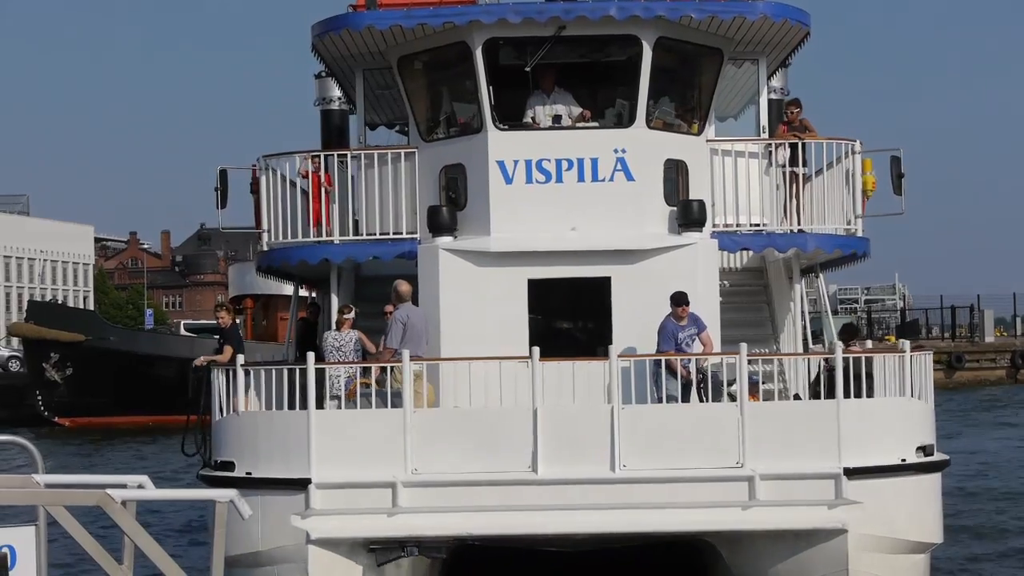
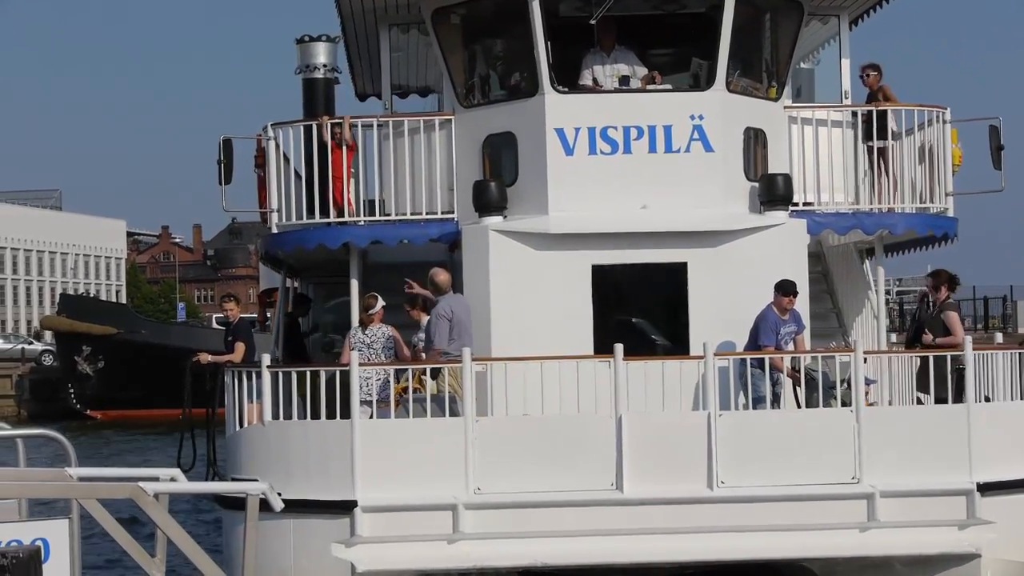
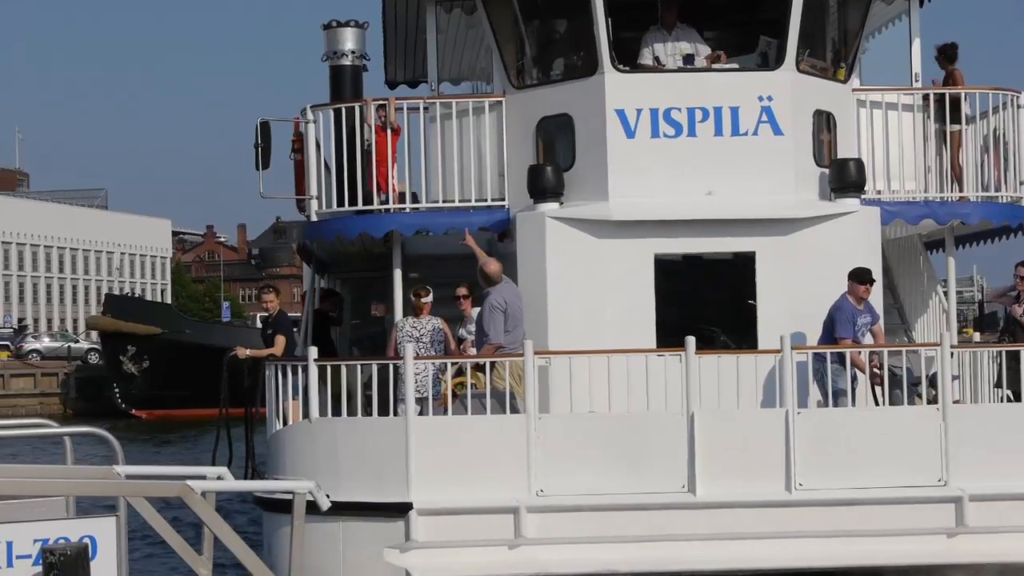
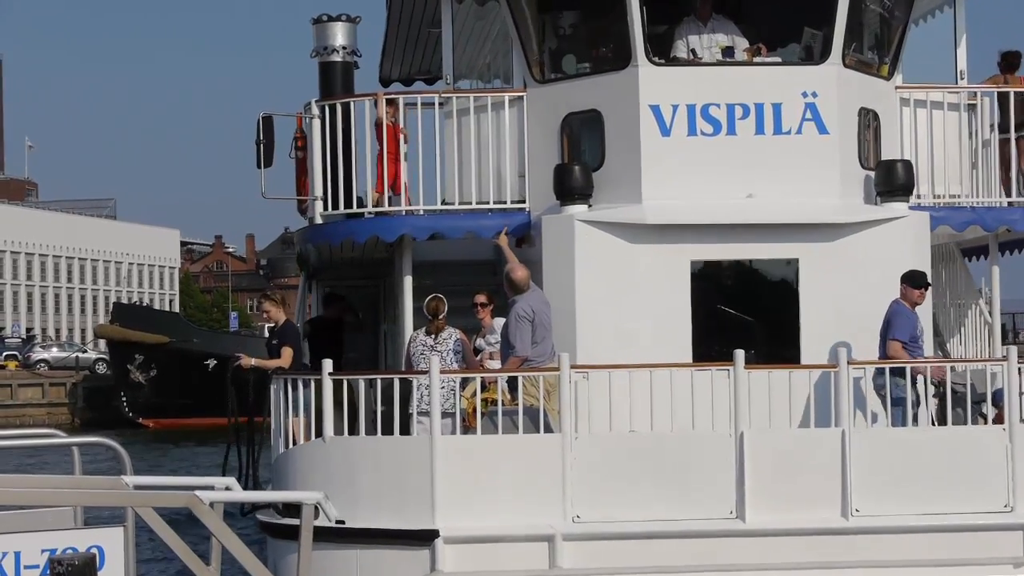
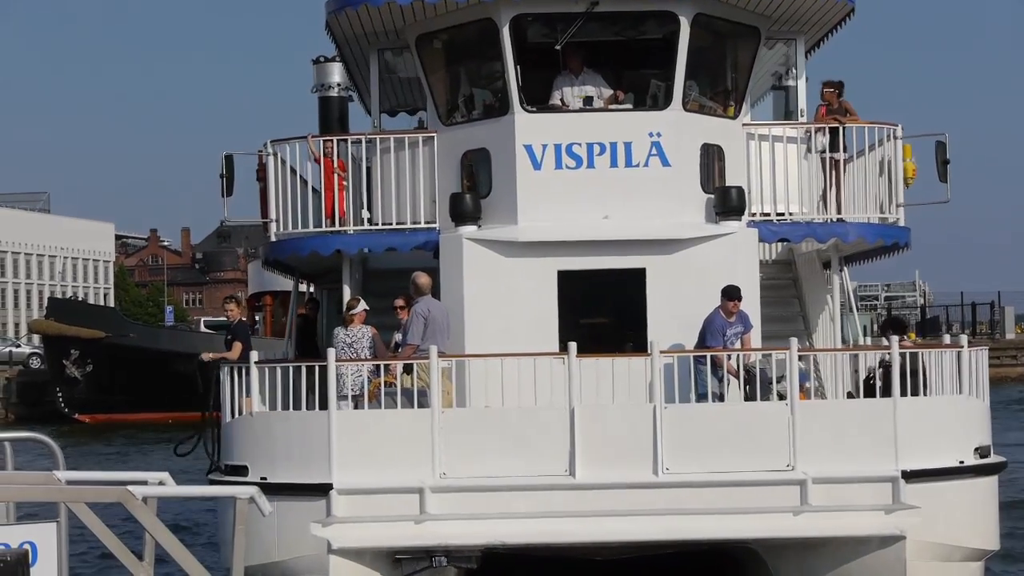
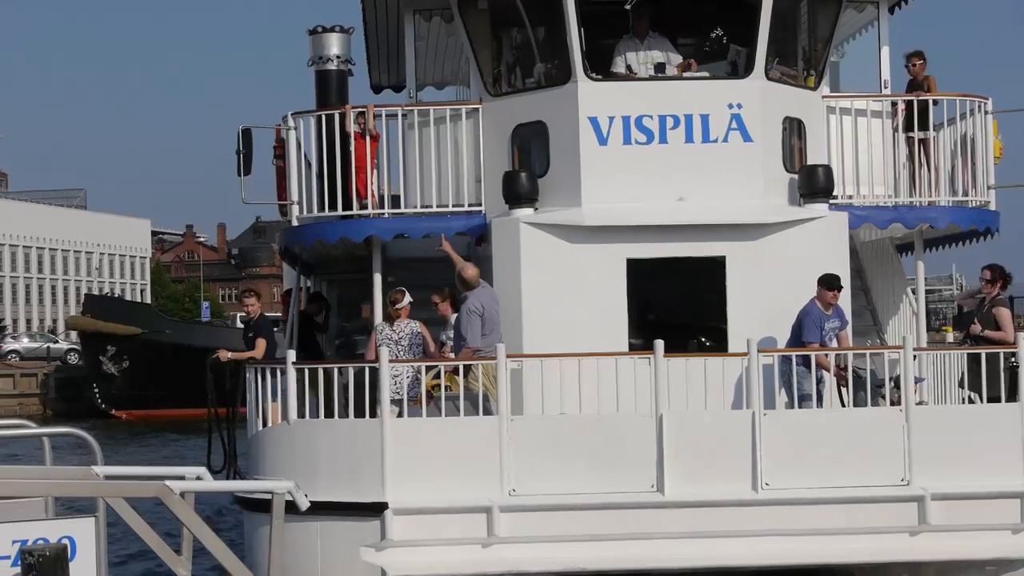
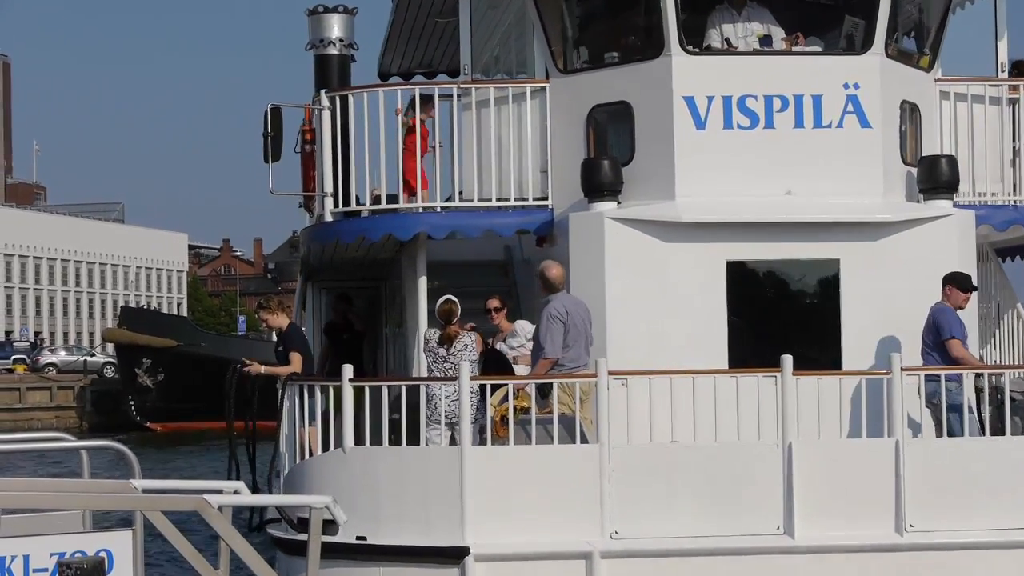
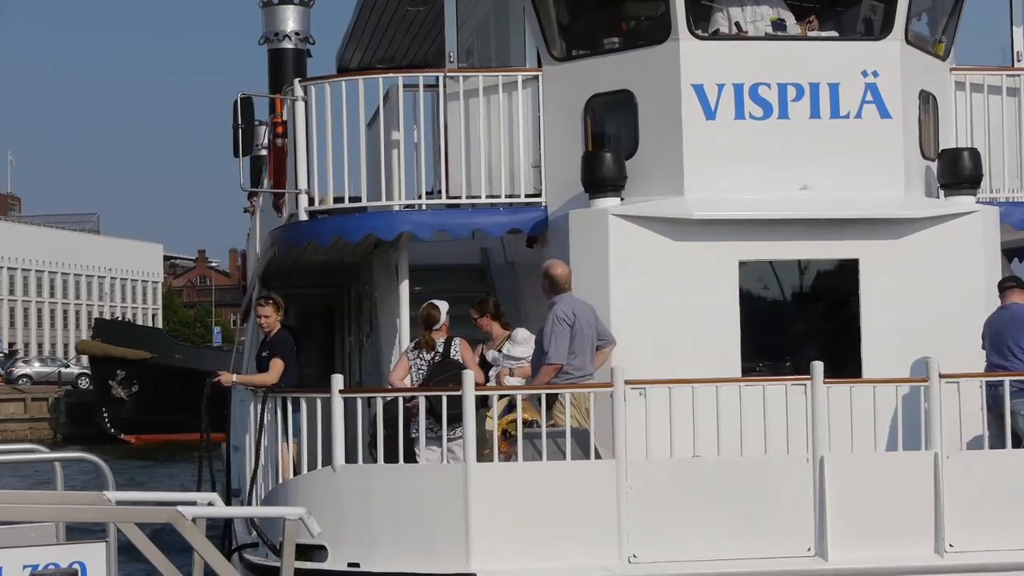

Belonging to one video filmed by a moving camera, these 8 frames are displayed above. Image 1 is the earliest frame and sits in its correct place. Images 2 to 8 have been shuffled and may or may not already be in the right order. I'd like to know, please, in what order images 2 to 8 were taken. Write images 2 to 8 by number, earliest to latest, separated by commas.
5, 2, 6, 3, 4, 7, 8
